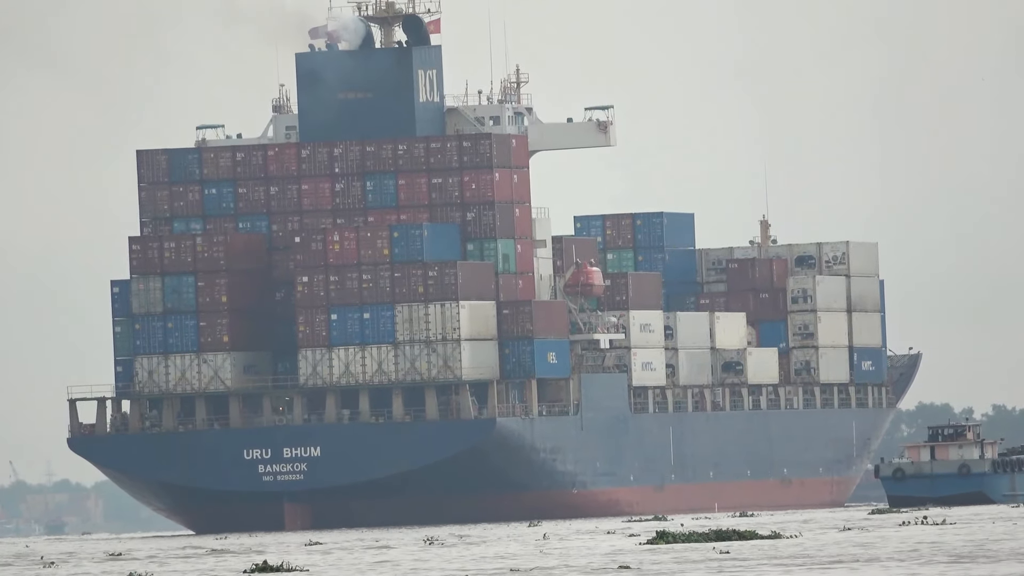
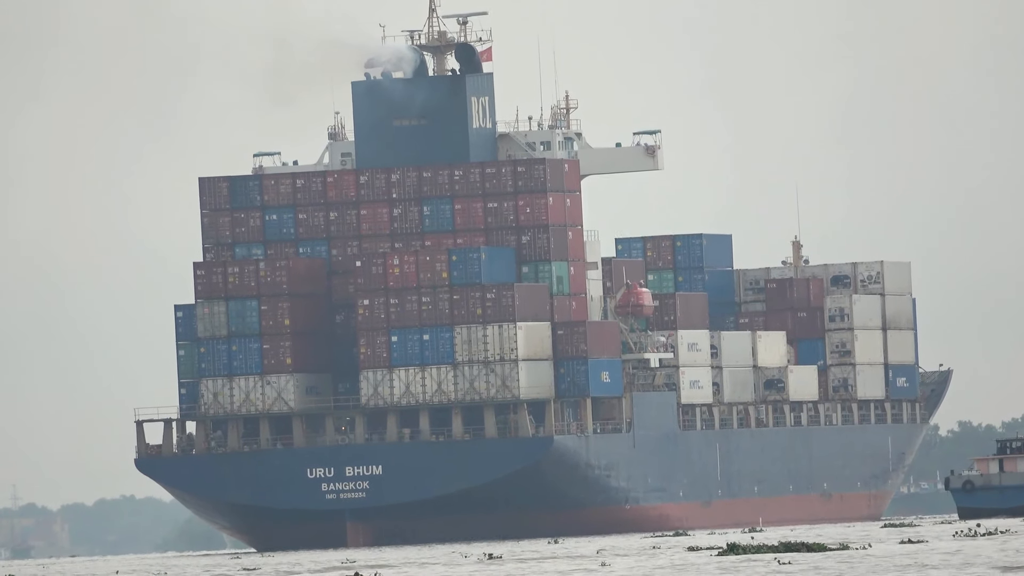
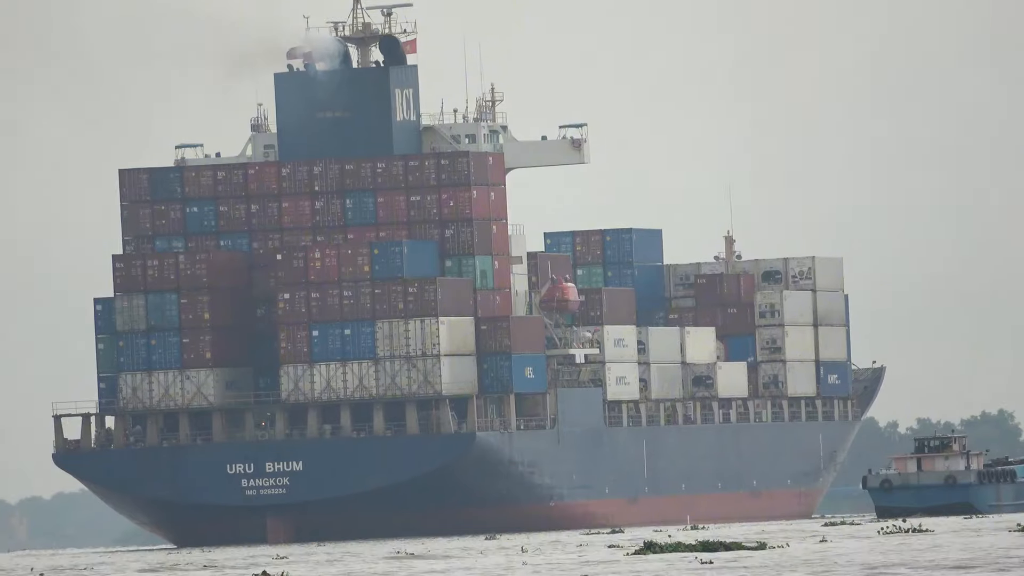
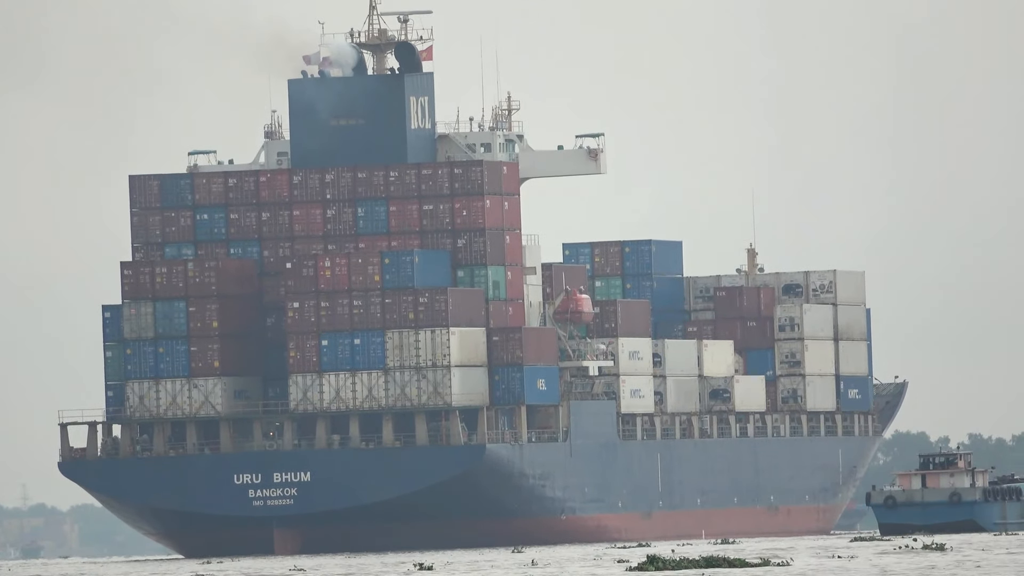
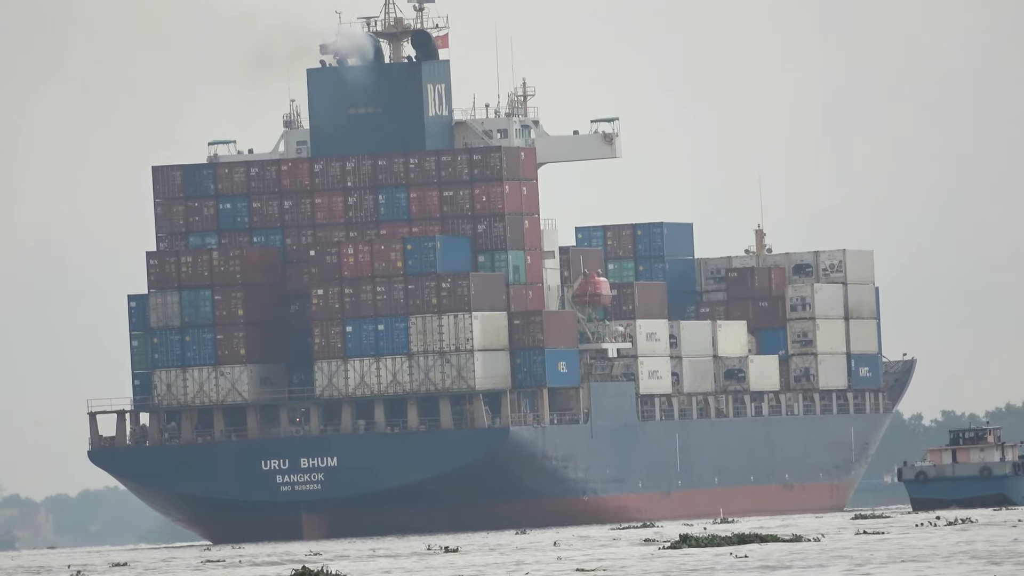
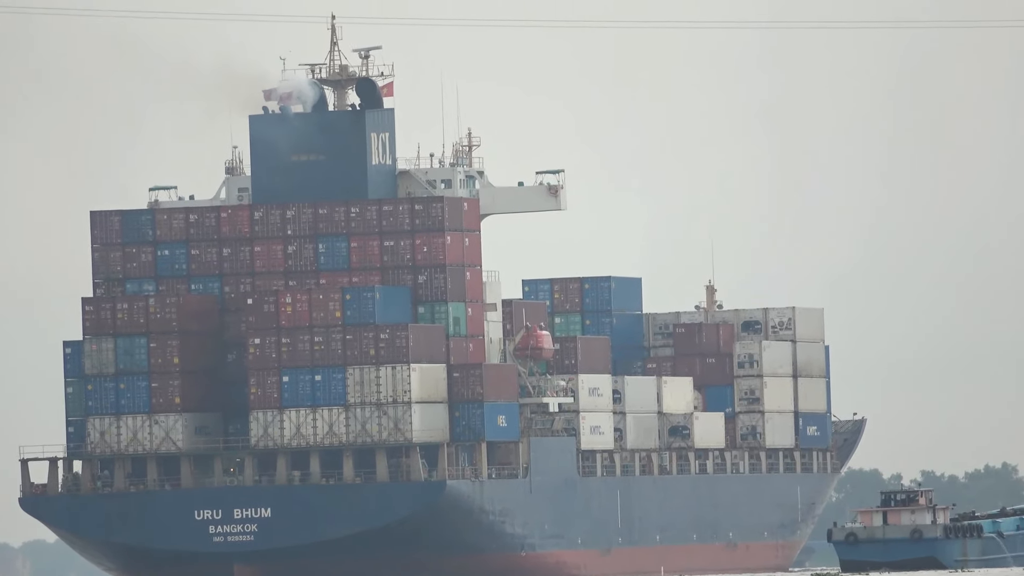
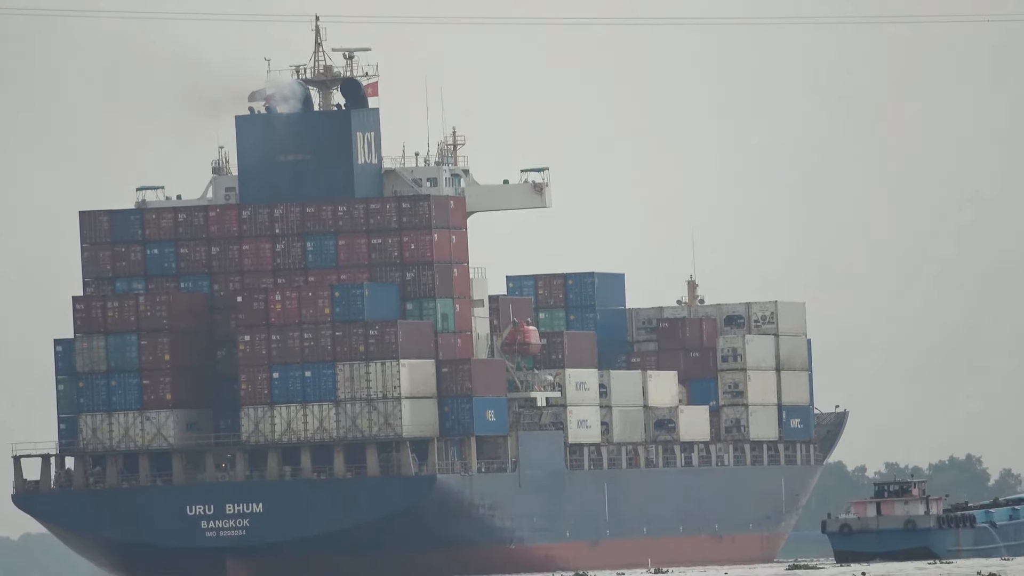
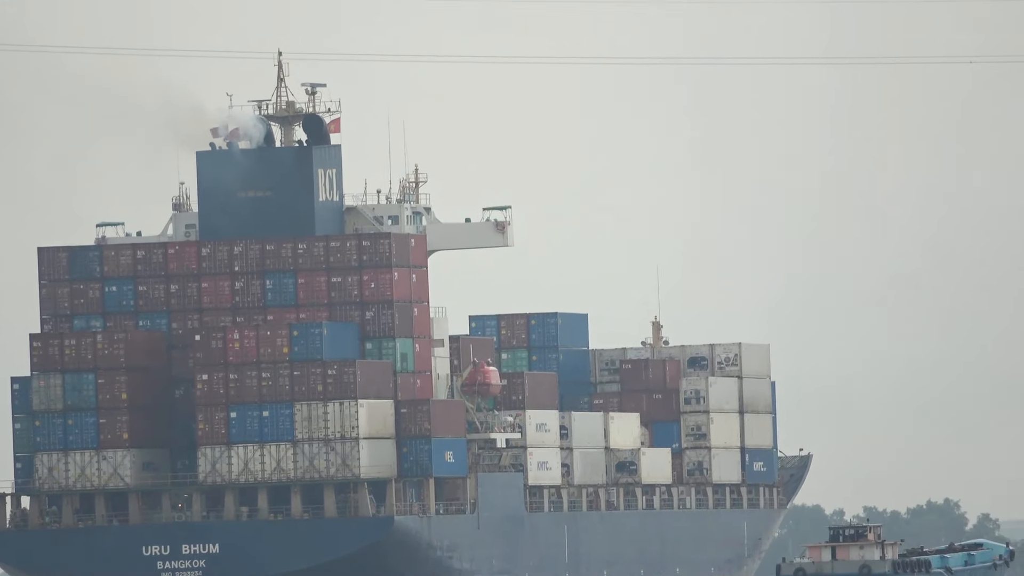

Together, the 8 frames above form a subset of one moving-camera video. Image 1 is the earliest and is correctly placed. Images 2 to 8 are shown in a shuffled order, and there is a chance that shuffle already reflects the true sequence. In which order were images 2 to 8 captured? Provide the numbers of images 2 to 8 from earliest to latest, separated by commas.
4, 6, 8, 7, 3, 5, 2
